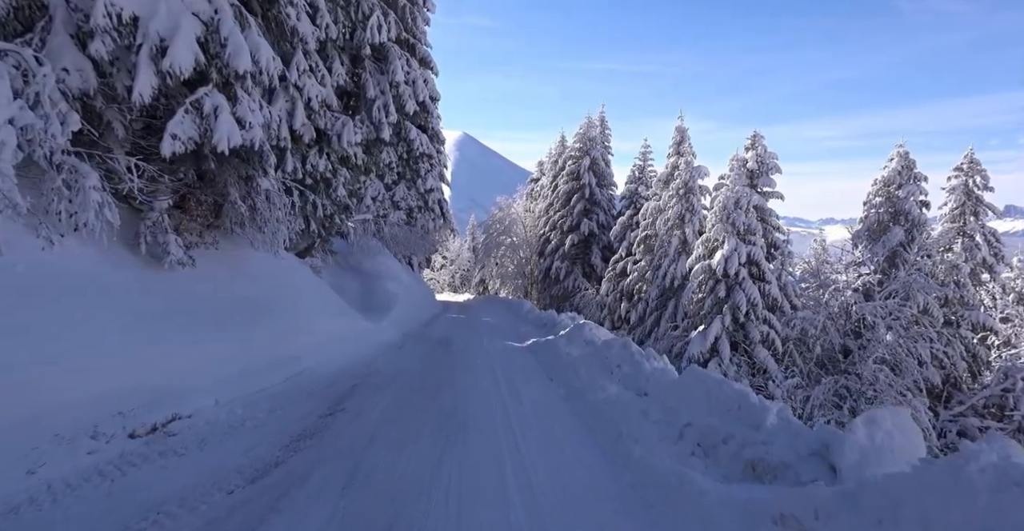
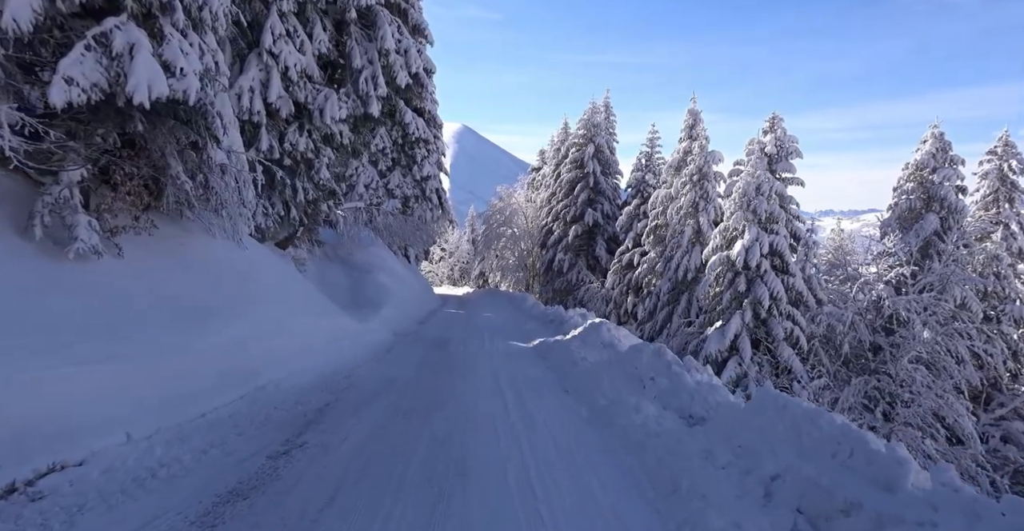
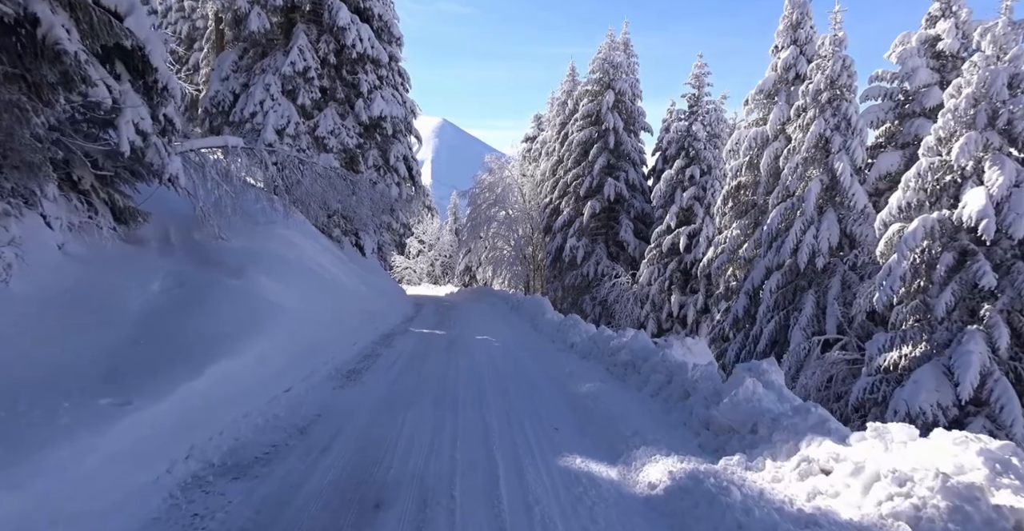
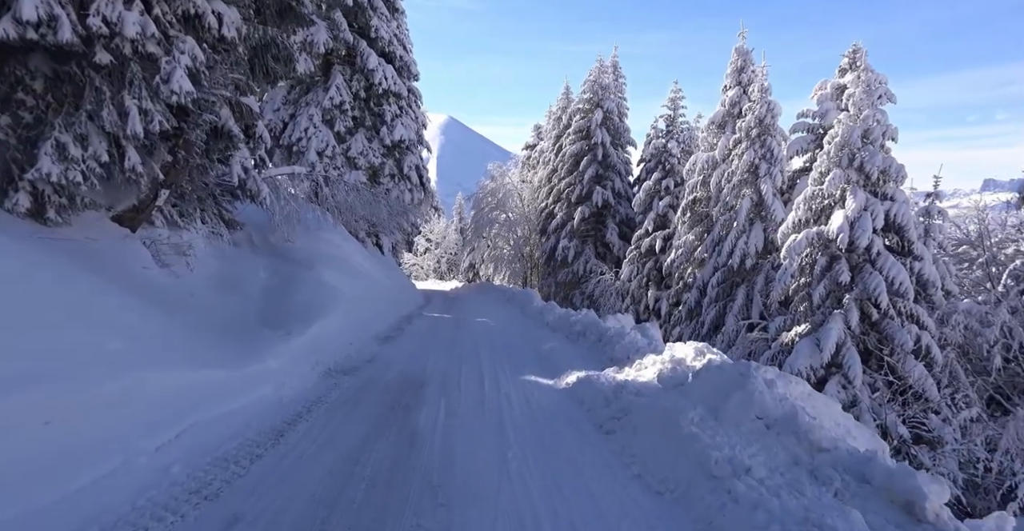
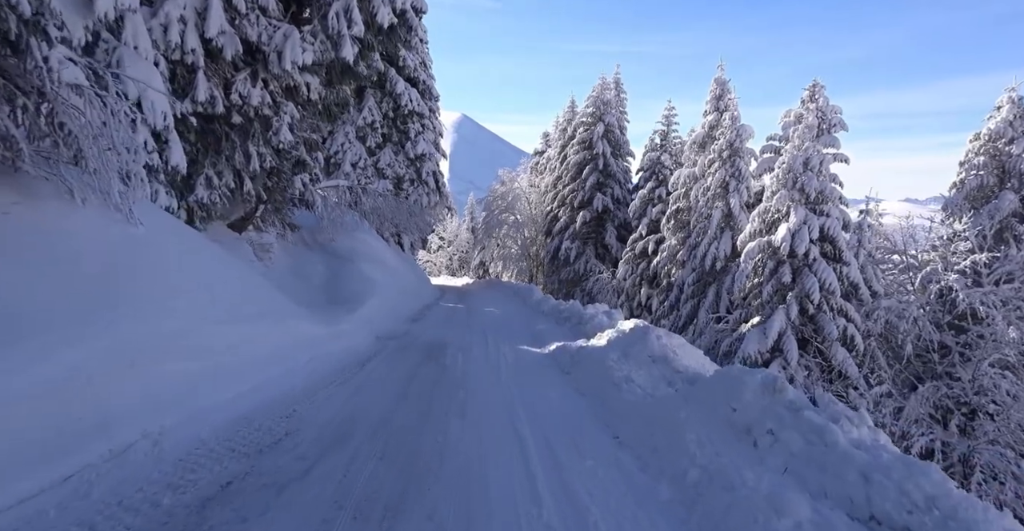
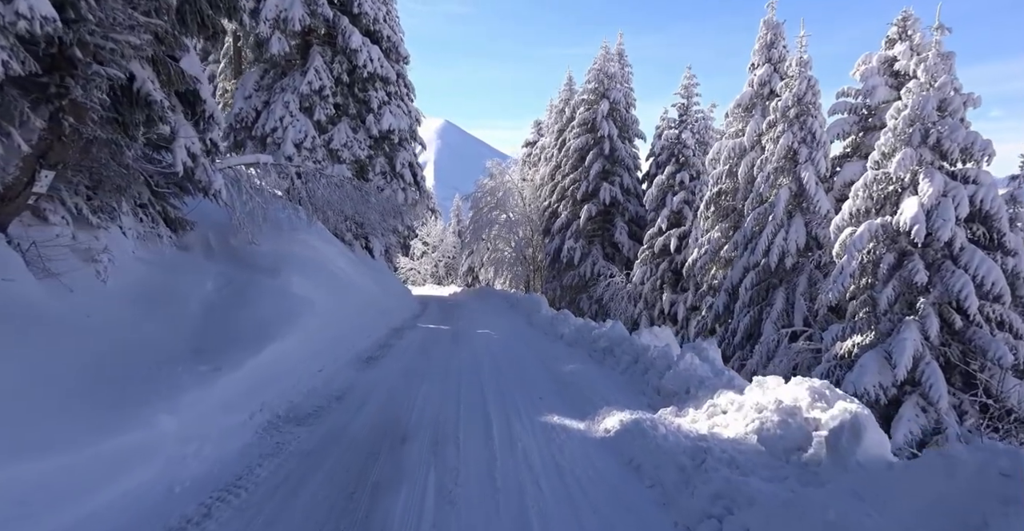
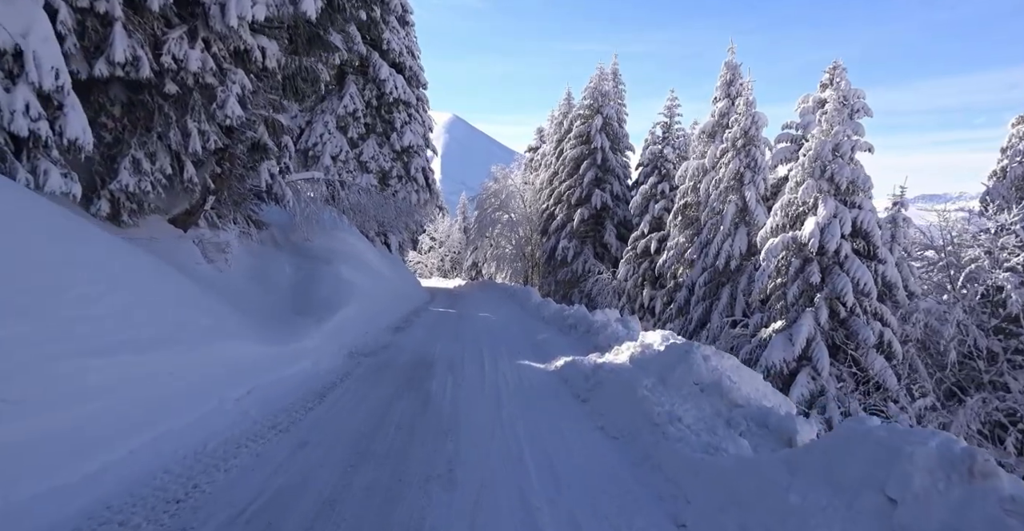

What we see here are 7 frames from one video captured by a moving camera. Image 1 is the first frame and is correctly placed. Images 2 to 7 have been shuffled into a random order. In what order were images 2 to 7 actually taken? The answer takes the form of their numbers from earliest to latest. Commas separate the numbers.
2, 5, 7, 4, 6, 3
